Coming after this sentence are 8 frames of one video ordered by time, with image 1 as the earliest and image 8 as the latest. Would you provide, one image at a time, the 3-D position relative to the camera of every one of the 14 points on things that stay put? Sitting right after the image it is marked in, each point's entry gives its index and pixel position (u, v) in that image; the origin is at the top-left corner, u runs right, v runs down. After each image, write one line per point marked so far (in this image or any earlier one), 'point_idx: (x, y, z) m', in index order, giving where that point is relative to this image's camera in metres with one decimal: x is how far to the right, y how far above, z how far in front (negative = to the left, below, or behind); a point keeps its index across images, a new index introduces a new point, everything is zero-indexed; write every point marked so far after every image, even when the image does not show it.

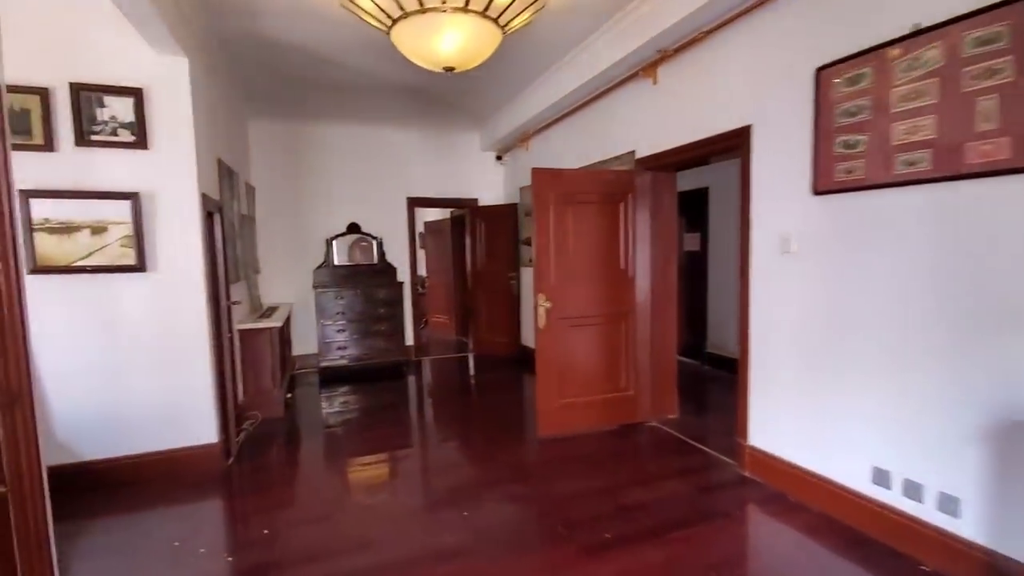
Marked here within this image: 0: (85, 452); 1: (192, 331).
0: (-2.8, -1.1, +3.3) m
1: (-2.2, -0.3, +3.5) m
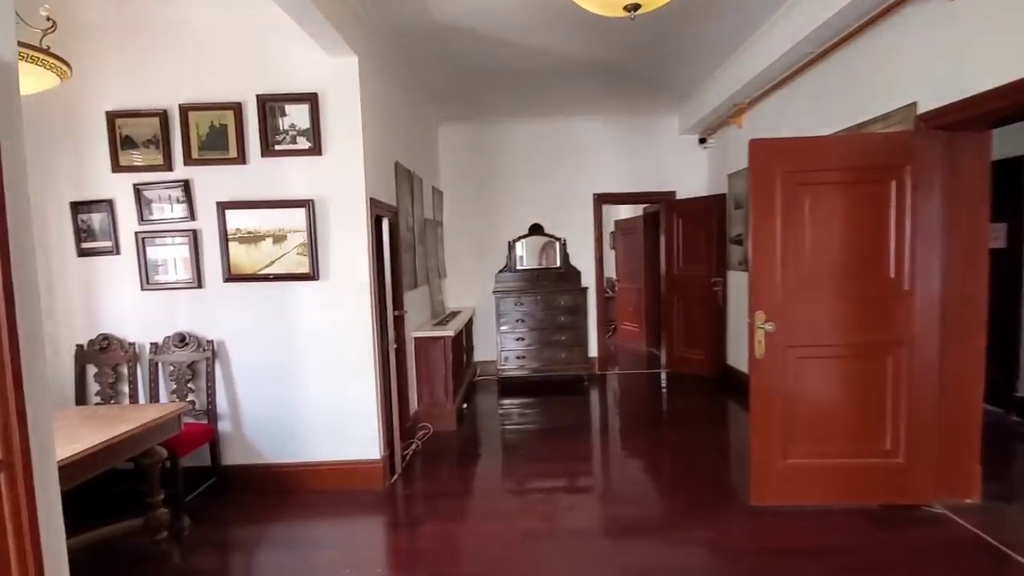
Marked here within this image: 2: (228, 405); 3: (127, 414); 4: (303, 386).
0: (-1.6, -1.1, +3.4) m
1: (-1.0, -0.4, +3.4) m
2: (-1.9, -0.8, +3.4) m
3: (-2.0, -0.7, +2.6) m
4: (-1.4, -0.7, +3.4) m
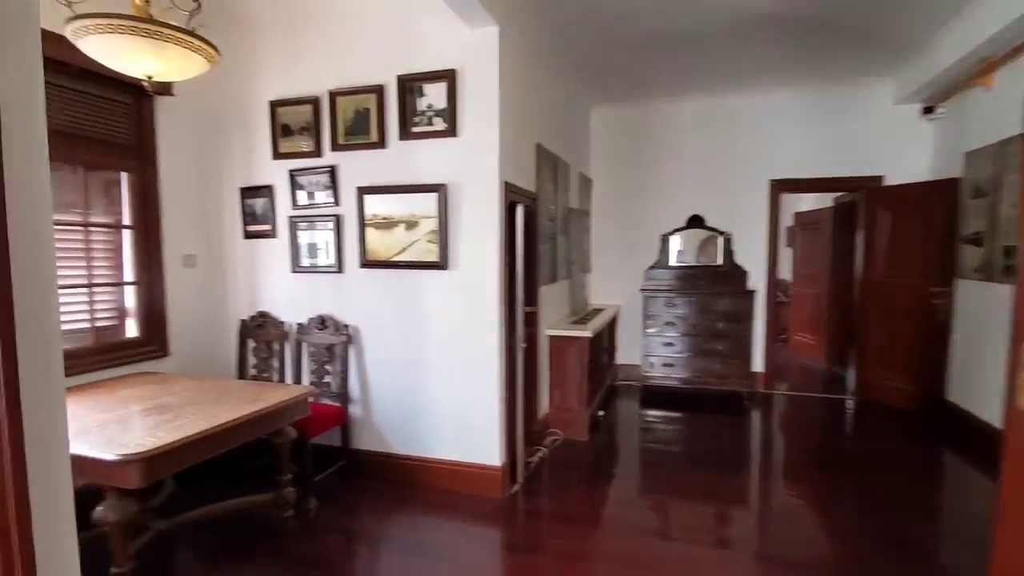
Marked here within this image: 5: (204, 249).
0: (-0.8, -1.0, +3.4) m
1: (-0.2, -0.3, +3.1) m
2: (-1.0, -0.7, +3.4) m
3: (-1.3, -0.6, +2.7) m
4: (-0.5, -0.6, +3.3) m
5: (-2.2, +0.3, +3.7) m
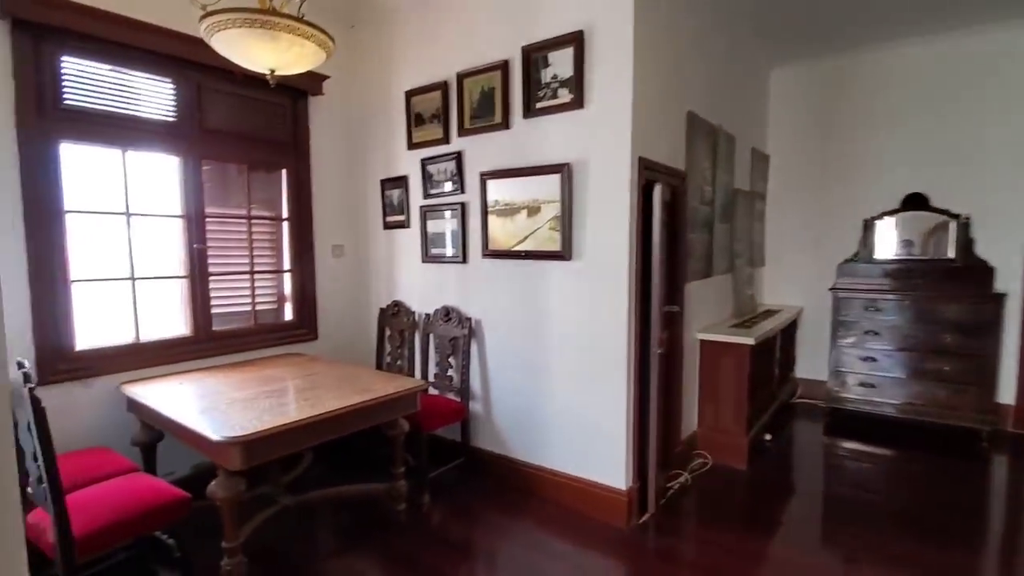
0: (0.0, -1.0, +3.2) m
1: (+0.5, -0.3, +2.7) m
2: (-0.2, -0.6, +3.3) m
3: (-0.7, -0.5, +2.7) m
4: (+0.2, -0.5, +3.0) m
5: (-1.2, +0.4, +3.9) m
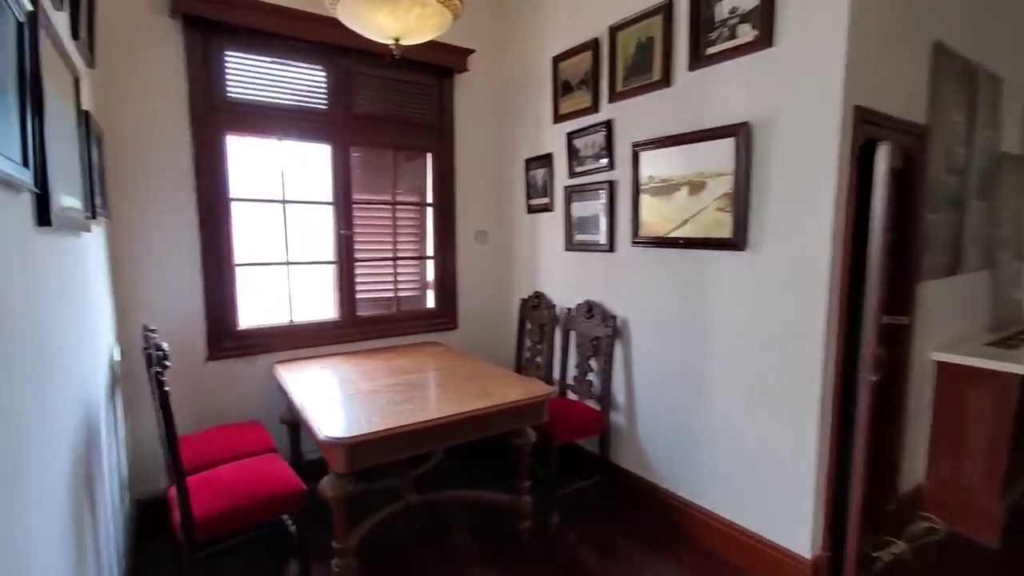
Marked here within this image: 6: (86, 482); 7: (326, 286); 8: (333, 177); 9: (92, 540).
0: (+0.8, -1.0, +2.6) m
1: (+1.1, -0.3, +2.0) m
2: (+0.6, -0.6, +2.8) m
3: (-0.1, -0.5, +2.4) m
4: (+0.9, -0.5, +2.4) m
5: (-0.1, +0.4, +3.6) m
6: (-1.3, -0.6, +1.6) m
7: (-1.1, 0.0, +3.1) m
8: (-1.1, +0.6, +3.1) m
9: (-1.3, -0.8, +1.6) m
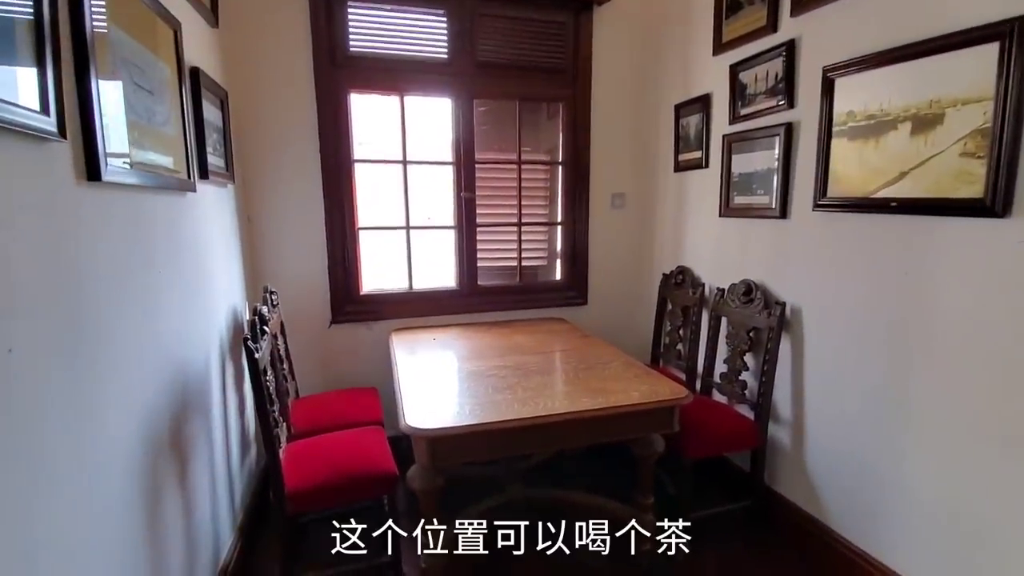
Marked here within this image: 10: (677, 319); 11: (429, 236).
0: (+1.2, -0.9, +2.0) m
1: (+1.4, -0.3, +1.3) m
2: (+1.2, -0.5, +2.2) m
3: (+0.4, -0.4, +2.0) m
4: (+1.3, -0.5, +1.7) m
5: (+0.8, +0.6, +3.1) m
6: (-1.0, -0.5, +1.6) m
7: (-0.4, +0.2, +3.0) m
8: (-0.3, +0.8, +2.8) m
9: (-1.0, -0.6, +1.6) m
10: (+0.9, -0.2, +2.7) m
11: (-0.5, +0.3, +2.9) m
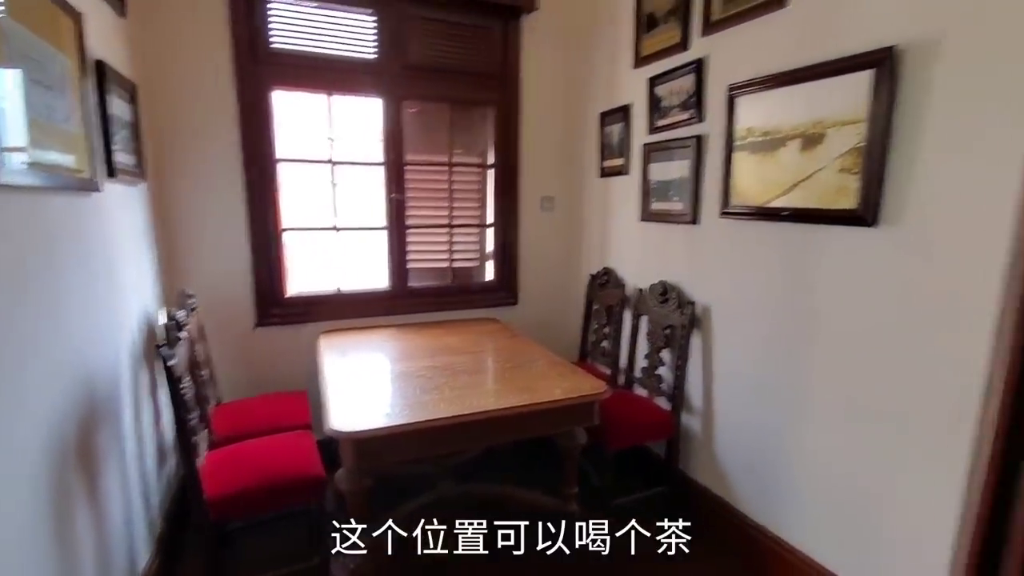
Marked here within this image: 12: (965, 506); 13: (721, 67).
0: (+1.0, -0.9, +2.2) m
1: (+1.2, -0.3, +1.5) m
2: (+0.9, -0.5, +2.4) m
3: (+0.1, -0.4, +2.1) m
4: (+1.1, -0.5, +1.9) m
5: (+0.3, +0.6, +3.2) m
6: (-1.2, -0.5, +1.5) m
7: (-0.8, +0.2, +2.9) m
8: (-0.7, +0.8, +2.8) m
9: (-1.2, -0.7, +1.5) m
10: (+0.5, -0.2, +2.9) m
11: (-0.9, +0.3, +2.9) m
12: (+1.3, -0.6, +1.5) m
13: (+0.9, +0.9, +2.1) m
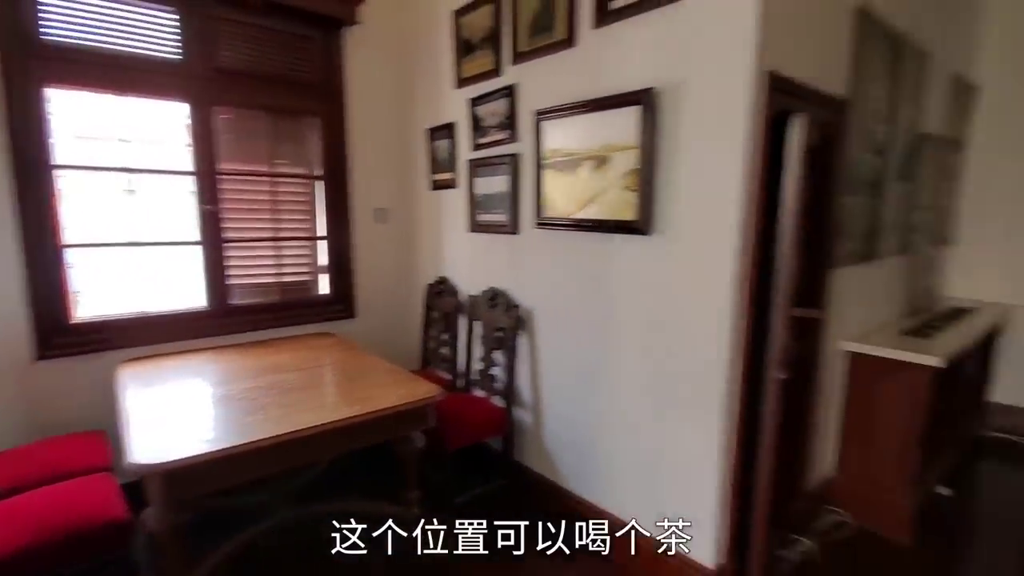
0: (+0.2, -0.9, +2.4) m
1: (+0.7, -0.2, +1.8) m
2: (+0.1, -0.5, +2.6) m
3: (-0.5, -0.4, +2.1) m
4: (+0.4, -0.5, +2.2) m
5: (-0.7, +0.5, +3.3) m
6: (-1.7, -0.6, +1.1) m
7: (-1.7, +0.1, +2.7) m
8: (-1.6, +0.7, +2.6) m
9: (-1.7, -0.7, +1.2) m
10: (-0.4, -0.2, +3.0) m
11: (-1.7, +0.2, +2.6) m
12: (+0.7, -0.6, +1.8) m
13: (+0.1, +0.9, +2.4) m
